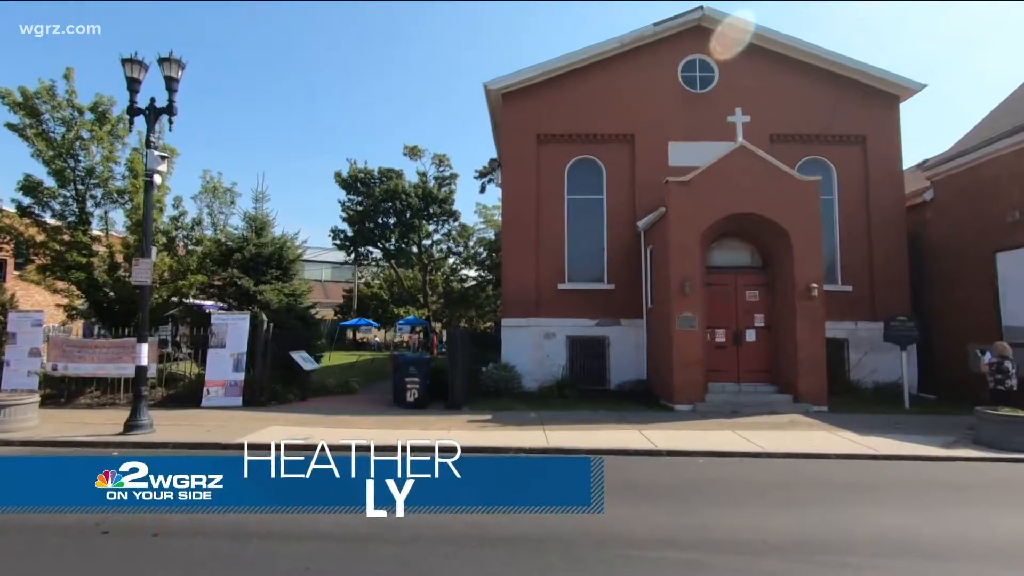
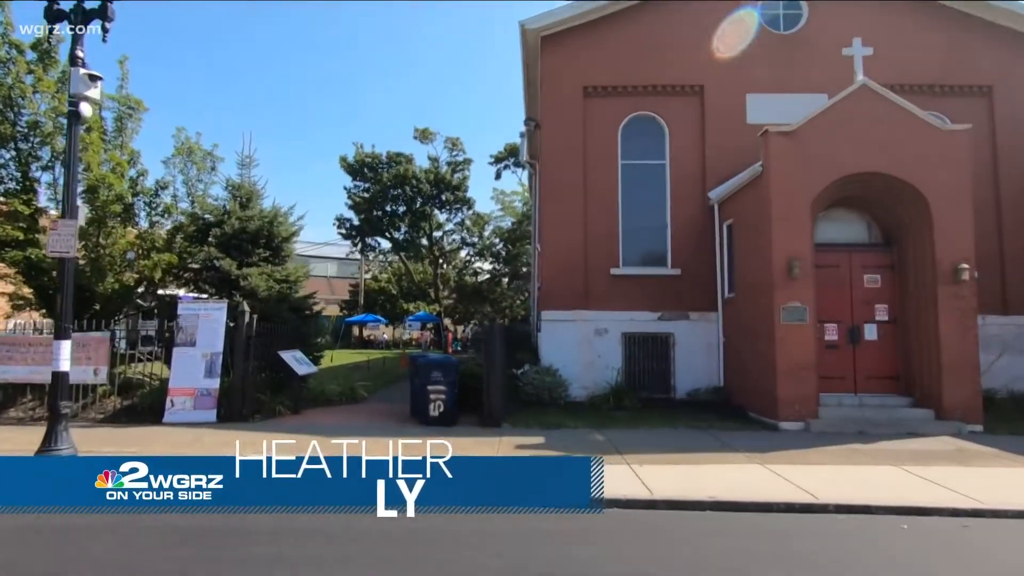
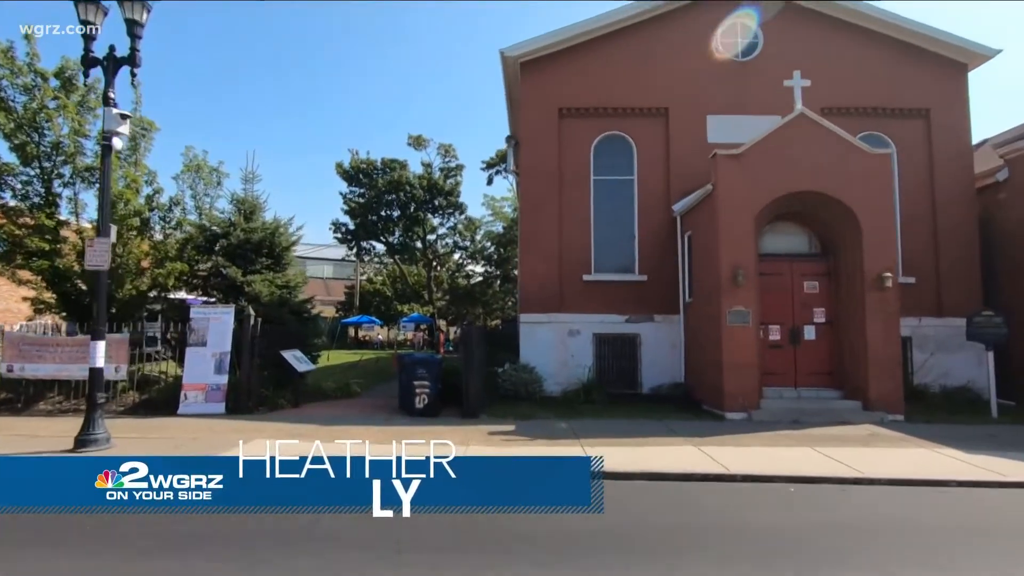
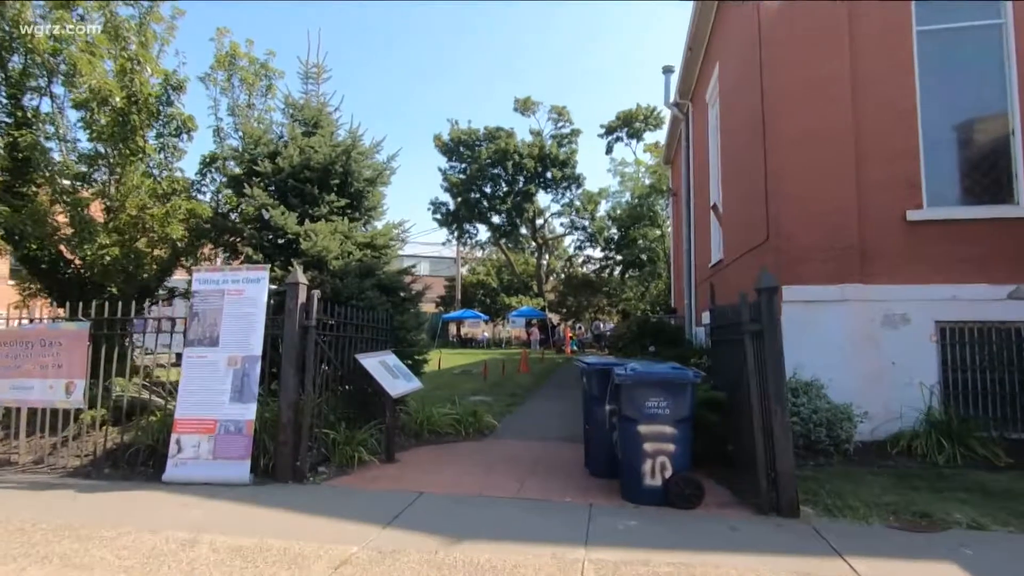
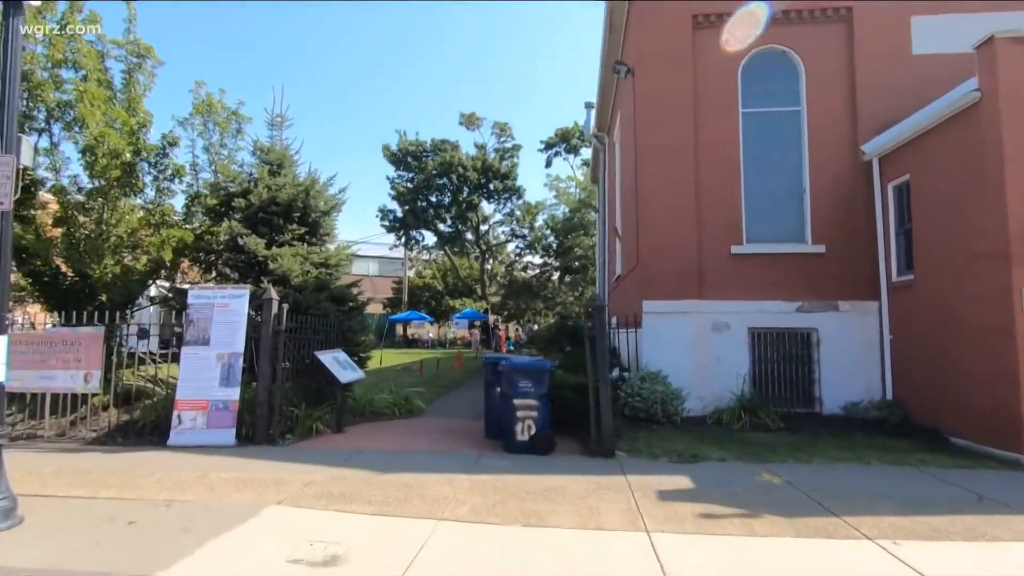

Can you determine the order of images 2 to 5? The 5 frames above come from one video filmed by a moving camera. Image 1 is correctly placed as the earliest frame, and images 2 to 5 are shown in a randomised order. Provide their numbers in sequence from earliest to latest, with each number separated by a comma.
3, 2, 5, 4
